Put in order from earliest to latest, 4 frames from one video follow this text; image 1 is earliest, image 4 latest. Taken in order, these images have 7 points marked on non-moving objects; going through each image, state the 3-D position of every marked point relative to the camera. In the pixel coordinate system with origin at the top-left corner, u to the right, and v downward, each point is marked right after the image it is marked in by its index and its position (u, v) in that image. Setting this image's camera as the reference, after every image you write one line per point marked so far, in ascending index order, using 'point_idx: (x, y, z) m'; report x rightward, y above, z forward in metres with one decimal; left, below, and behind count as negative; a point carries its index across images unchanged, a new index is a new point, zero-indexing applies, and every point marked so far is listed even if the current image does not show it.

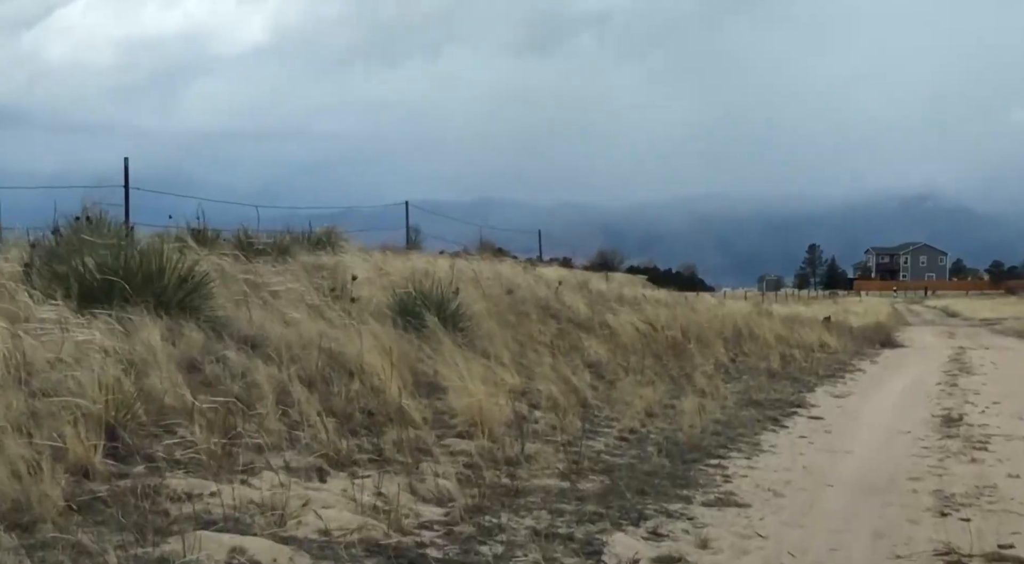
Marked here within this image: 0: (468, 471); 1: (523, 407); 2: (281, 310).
0: (-0.3, -1.5, +9.3) m
1: (+0.1, -1.3, +12.3) m
2: (-2.3, -0.3, +12.0) m
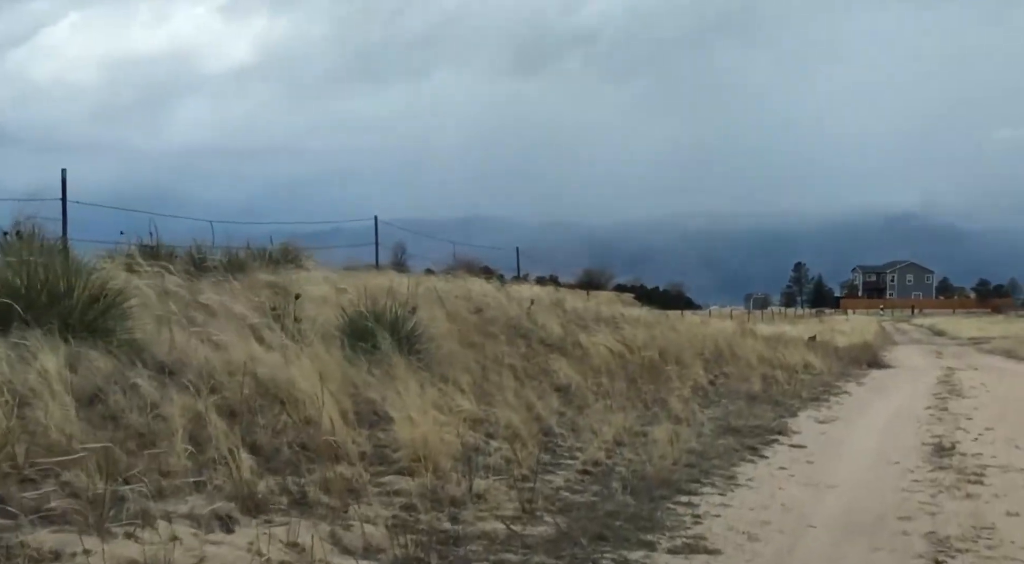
0: (-0.8, -1.6, +8.2) m
1: (-0.3, -1.5, +11.3) m
2: (-2.8, -0.5, +11.0) m
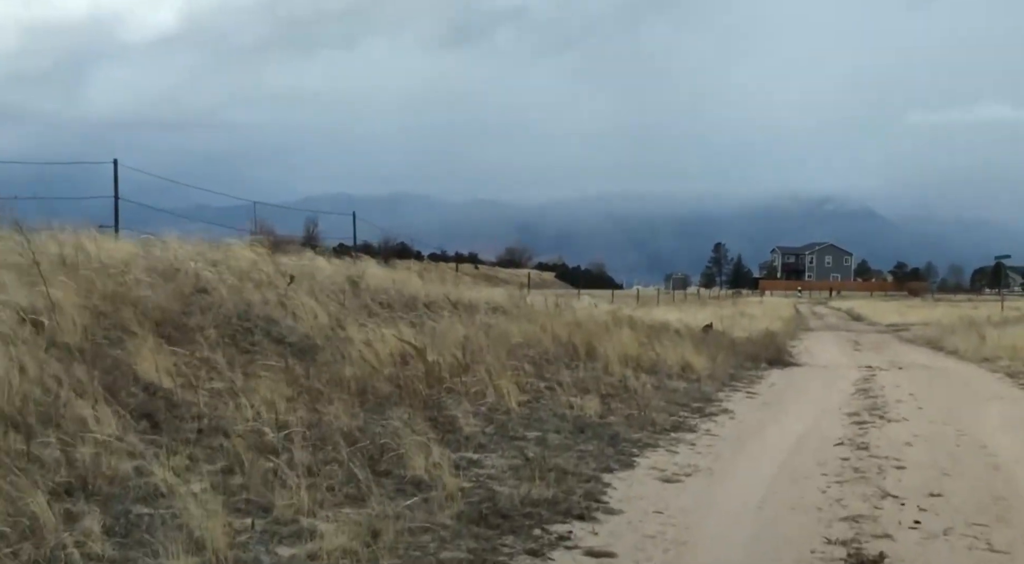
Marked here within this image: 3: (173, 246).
0: (-3.2, -1.5, +1.7) m
1: (-2.9, -1.3, +4.7) m
2: (-5.4, -0.2, +4.2) m
3: (-4.8, +0.5, +16.5) m
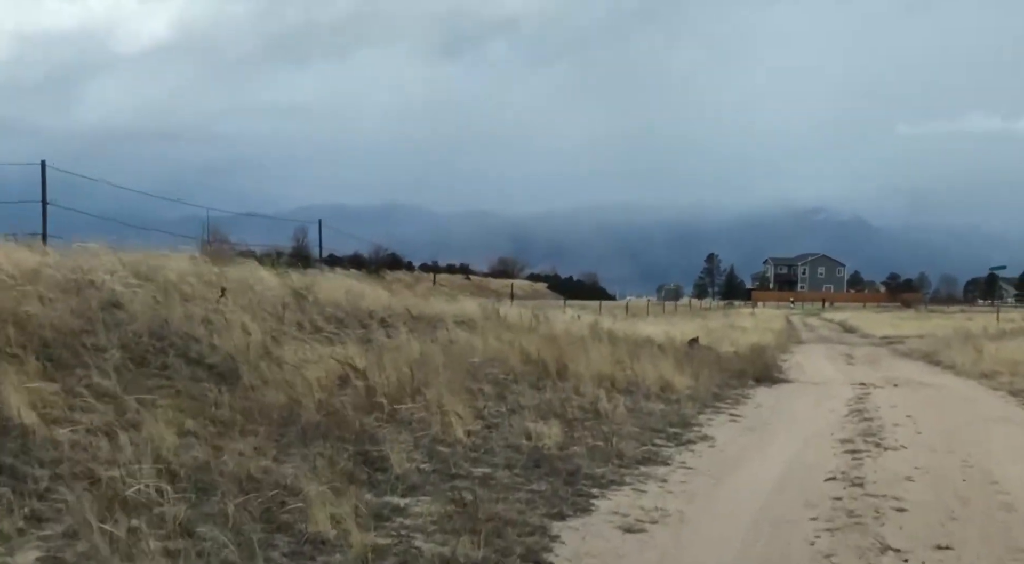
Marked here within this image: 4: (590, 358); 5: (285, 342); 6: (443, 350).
0: (-3.6, -1.5, +0.1) m
1: (-3.4, -1.4, +3.1) m
2: (-5.8, -0.3, +2.6) m
3: (-5.3, +0.3, +14.9) m
4: (+1.3, -1.3, +19.6) m
5: (-2.6, -0.7, +13.6) m
6: (-1.0, -0.9, +16.6) m
